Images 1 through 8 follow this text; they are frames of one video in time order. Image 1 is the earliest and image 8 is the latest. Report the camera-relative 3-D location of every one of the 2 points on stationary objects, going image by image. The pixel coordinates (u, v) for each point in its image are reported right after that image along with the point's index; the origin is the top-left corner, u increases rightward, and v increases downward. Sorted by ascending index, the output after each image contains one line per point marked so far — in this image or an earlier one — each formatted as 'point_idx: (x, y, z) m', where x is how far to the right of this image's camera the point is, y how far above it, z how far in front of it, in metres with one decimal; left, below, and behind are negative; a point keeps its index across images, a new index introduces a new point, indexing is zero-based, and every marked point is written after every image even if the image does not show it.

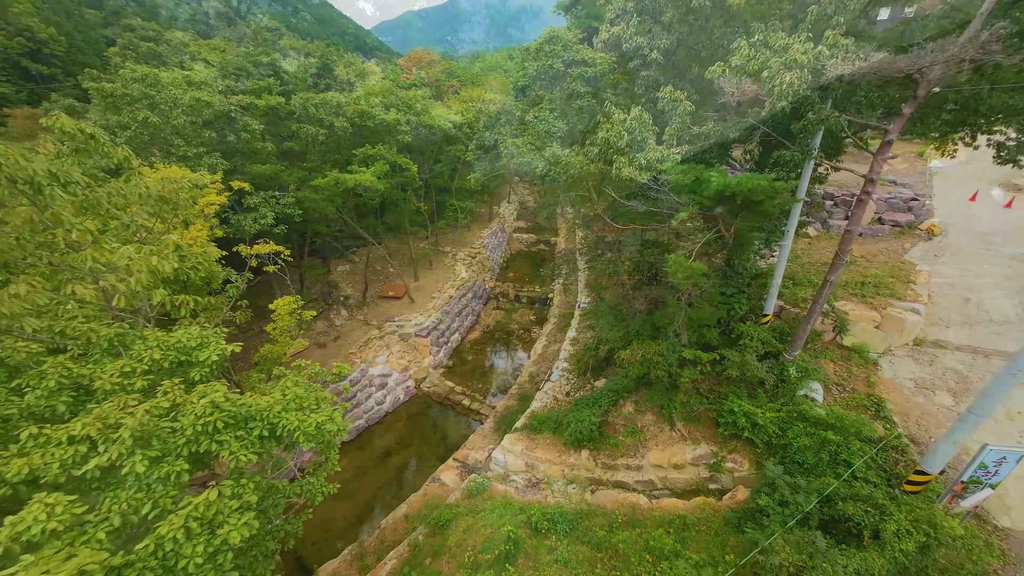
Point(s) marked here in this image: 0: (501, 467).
0: (-0.3, -4.1, +8.7) m
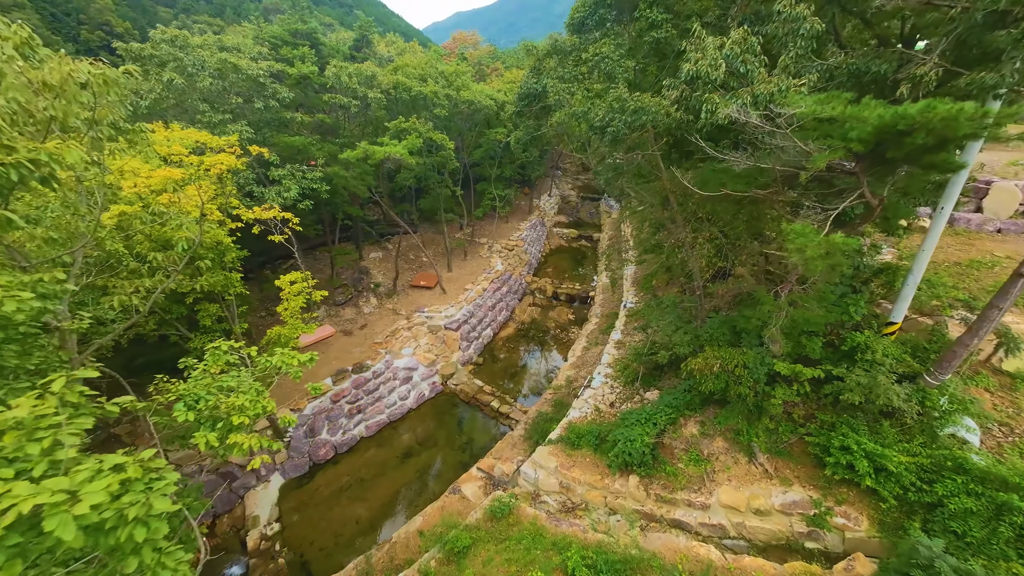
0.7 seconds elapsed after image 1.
0: (+0.4, -3.8, +7.4) m
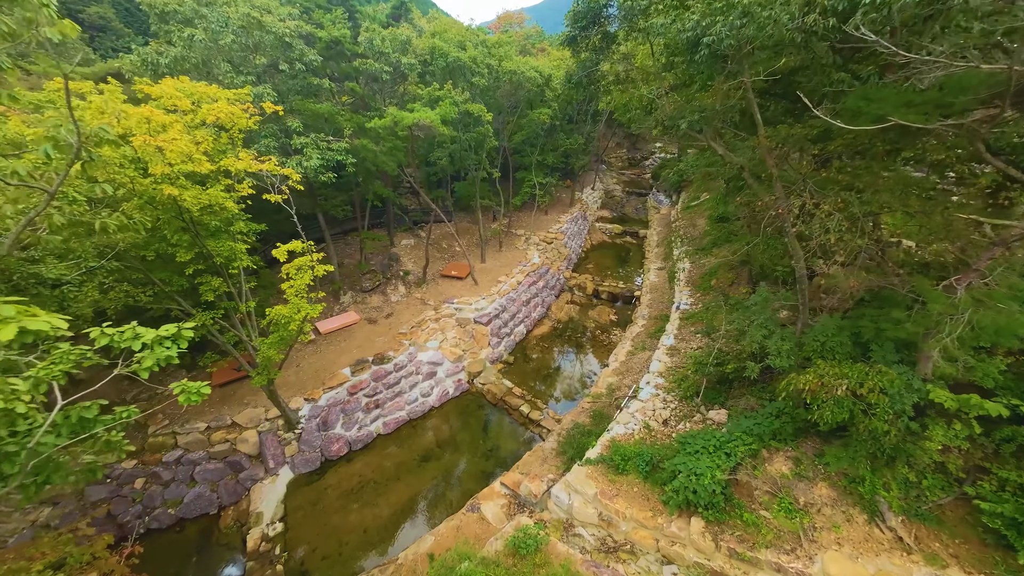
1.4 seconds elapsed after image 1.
0: (+0.8, -3.6, +6.1) m
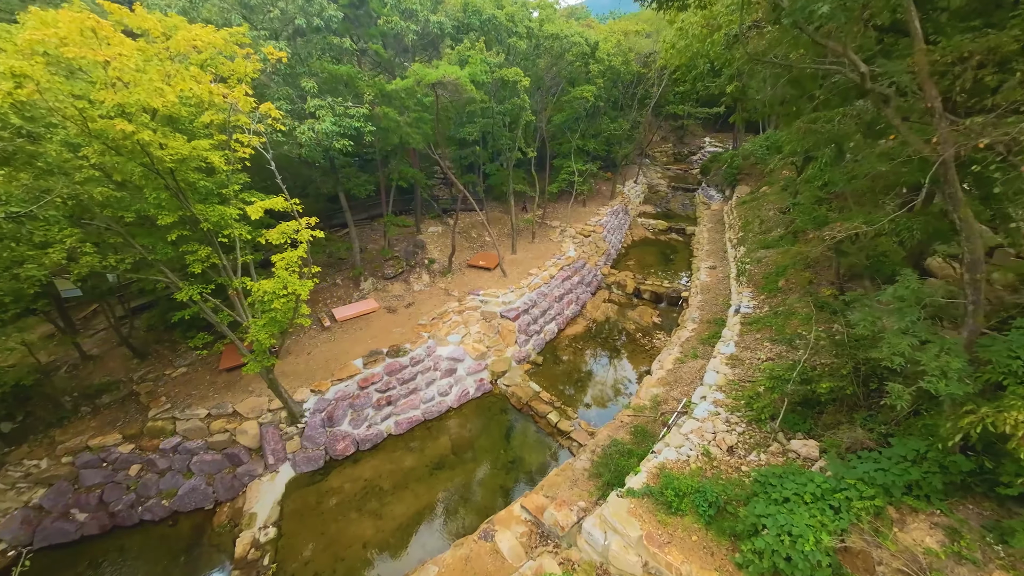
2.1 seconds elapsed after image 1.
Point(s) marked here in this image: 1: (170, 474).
0: (+1.1, -3.4, +4.8) m
1: (-6.9, -3.8, +7.6) m
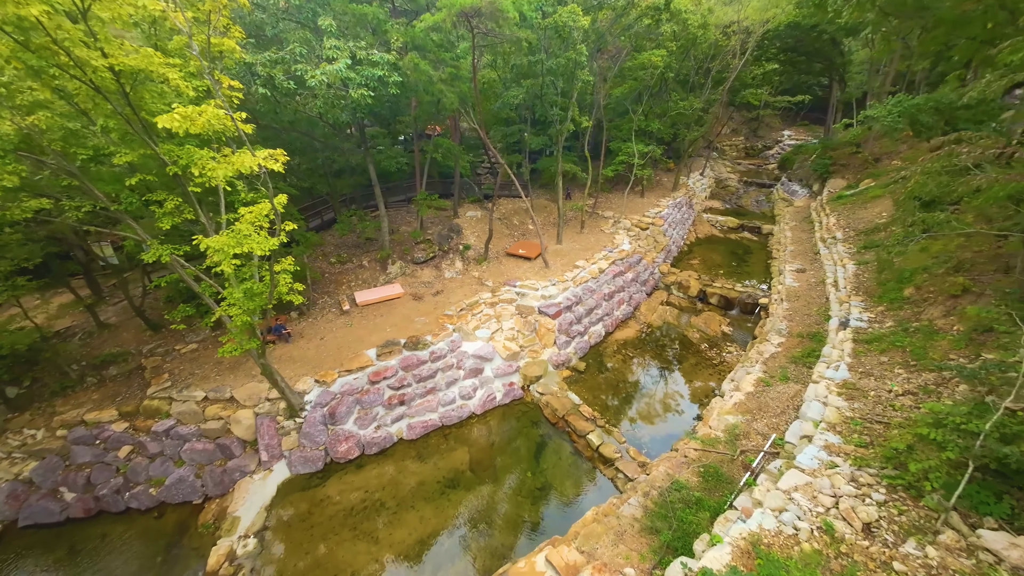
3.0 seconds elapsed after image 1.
0: (+1.2, -3.3, +3.2) m
1: (-6.5, -3.2, +6.9) m
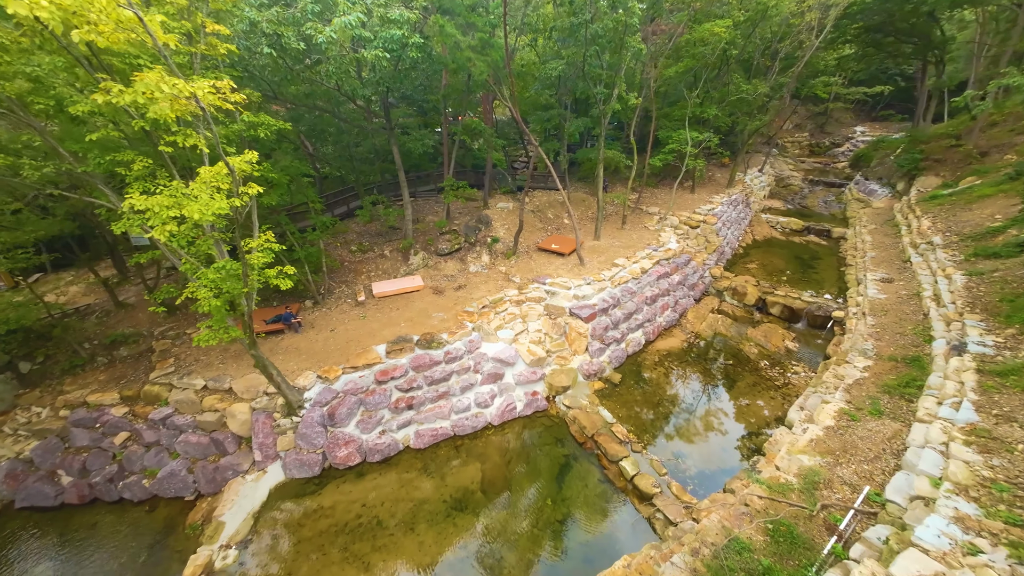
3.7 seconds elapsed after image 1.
0: (+1.1, -3.2, +2.1) m
1: (-6.2, -2.8, +6.5) m
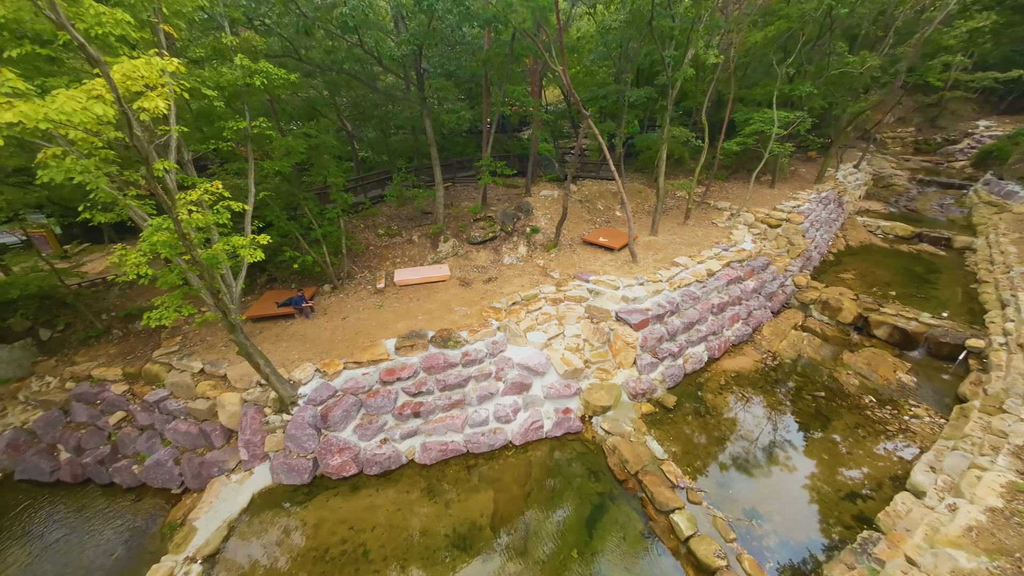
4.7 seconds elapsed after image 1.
0: (+0.8, -3.2, +0.7) m
1: (-5.8, -2.3, +6.0) m
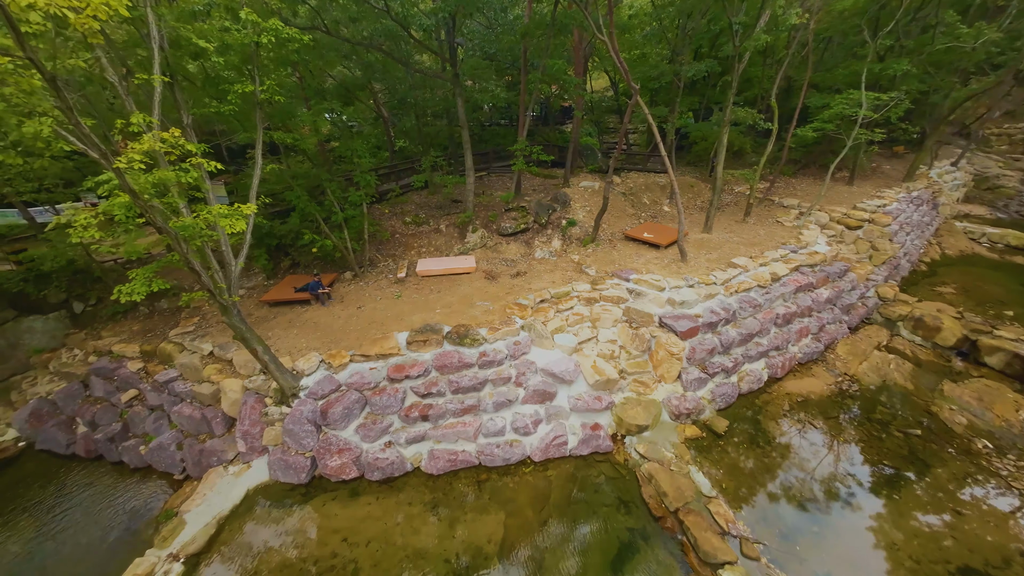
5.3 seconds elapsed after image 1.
0: (+0.5, -3.1, -0.1) m
1: (-5.5, -2.0, +5.8) m
